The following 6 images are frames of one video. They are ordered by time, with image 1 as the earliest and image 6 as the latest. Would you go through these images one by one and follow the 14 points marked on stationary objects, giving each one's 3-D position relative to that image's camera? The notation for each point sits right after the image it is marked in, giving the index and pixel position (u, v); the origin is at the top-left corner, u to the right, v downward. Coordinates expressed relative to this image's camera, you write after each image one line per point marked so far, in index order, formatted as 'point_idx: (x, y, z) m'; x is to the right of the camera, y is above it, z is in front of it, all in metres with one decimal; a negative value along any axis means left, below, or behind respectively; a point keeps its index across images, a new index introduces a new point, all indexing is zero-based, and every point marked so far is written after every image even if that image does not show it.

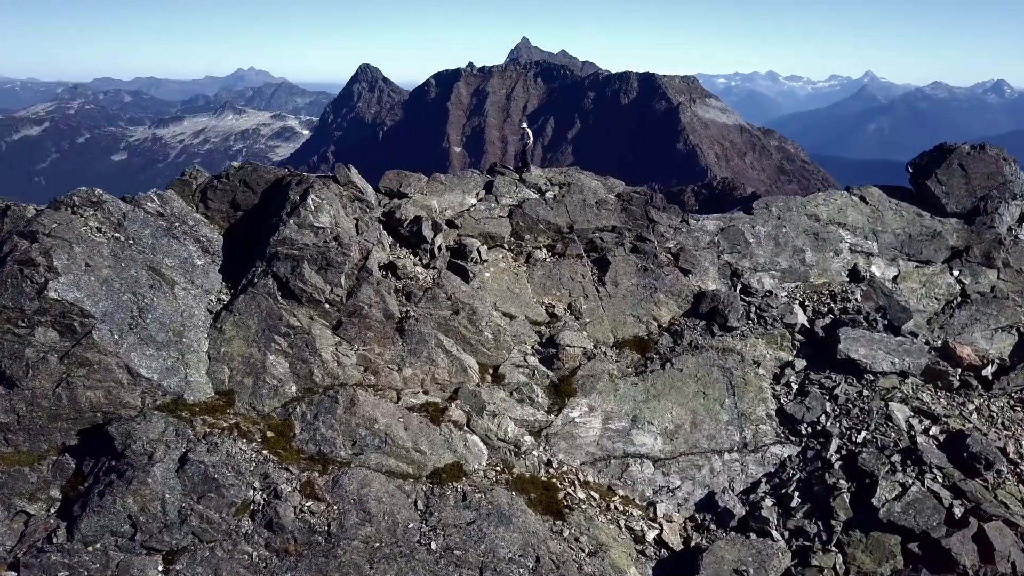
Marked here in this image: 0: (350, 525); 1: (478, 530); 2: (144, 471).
0: (-5.1, -7.5, +18.9) m
1: (-1.1, -8.0, +19.6) m
2: (-11.4, -5.7, +18.3) m
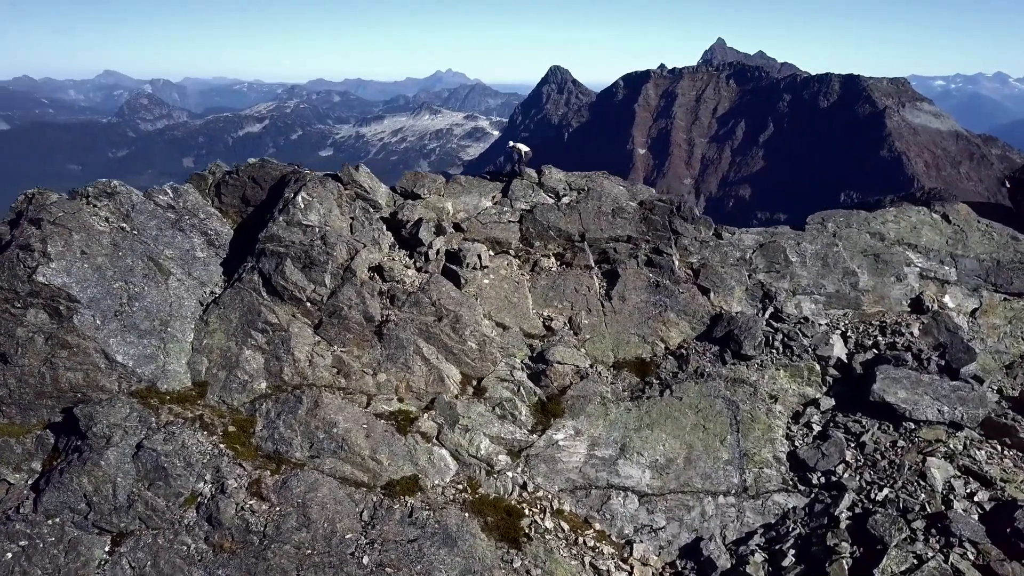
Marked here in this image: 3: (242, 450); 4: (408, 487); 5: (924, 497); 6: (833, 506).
0: (-6.9, -7.4, +18.3) m
1: (-2.9, -8.1, +18.3) m
2: (-13.1, -5.3, +18.8) m
3: (-9.1, -5.4, +19.9) m
4: (-3.5, -6.7, +19.9) m
5: (+12.9, -6.6, +18.6) m
6: (+10.2, -7.0, +18.9) m
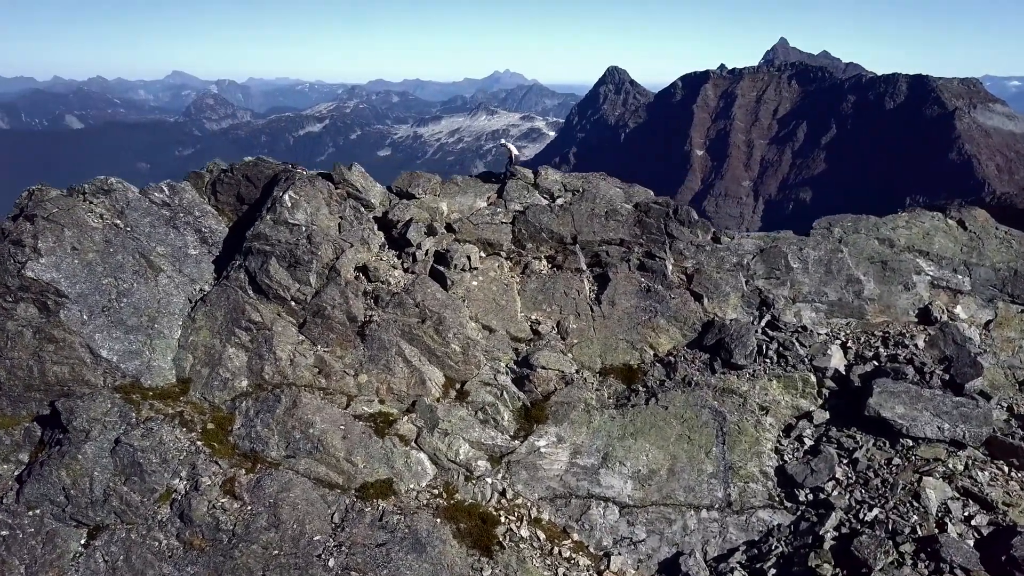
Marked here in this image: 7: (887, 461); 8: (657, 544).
0: (-7.9, -7.4, +18.3) m
1: (-3.8, -8.2, +18.1) m
2: (-14.0, -5.1, +19.1) m
3: (-9.9, -5.4, +20.0) m
4: (-4.3, -6.7, +19.7) m
5: (+12.0, -6.9, +17.6) m
6: (+9.3, -7.2, +18.0) m
7: (+12.2, -5.6, +19.3) m
8: (+4.8, -8.5, +19.8) m
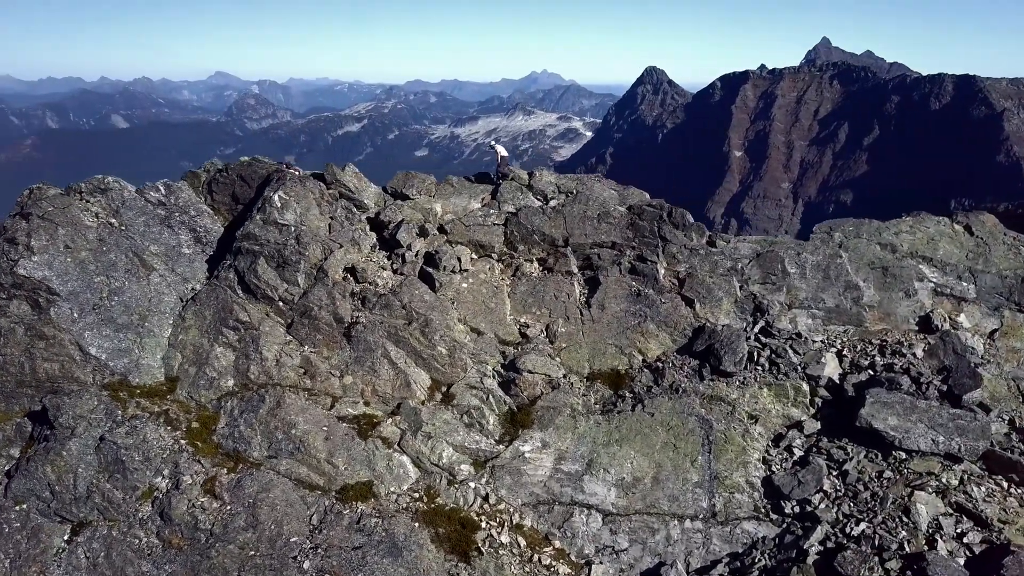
0: (-8.6, -7.4, +18.3) m
1: (-4.6, -8.2, +18.0) m
2: (-14.7, -5.1, +19.4) m
3: (-10.5, -5.4, +20.1) m
4: (-5.0, -6.8, +19.6) m
5: (+11.3, -7.1, +17.0) m
6: (+8.6, -7.4, +17.5) m
7: (+11.6, -5.9, +18.7) m
8: (+4.1, -8.7, +19.4) m
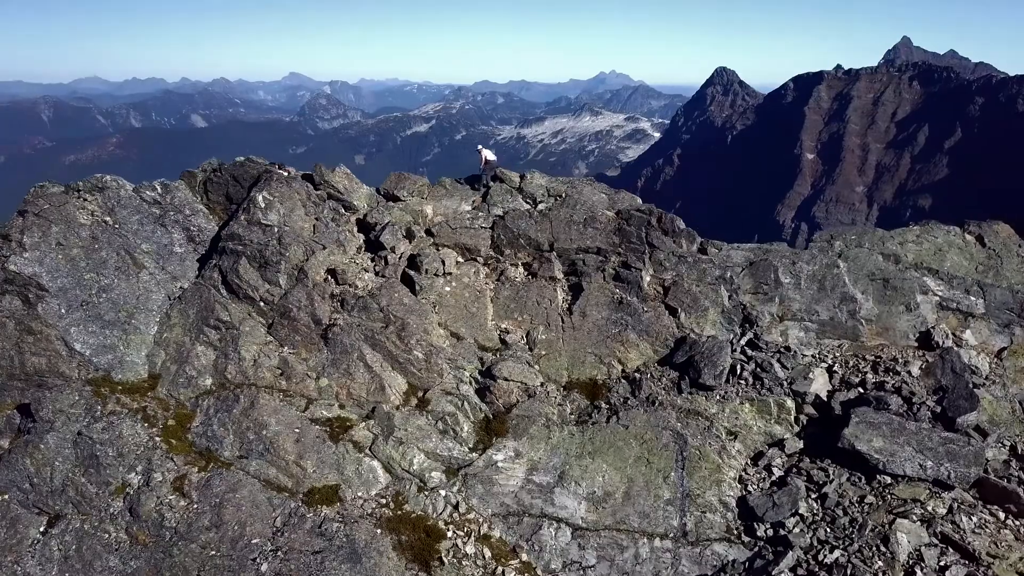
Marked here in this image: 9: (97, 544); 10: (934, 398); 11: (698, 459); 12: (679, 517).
0: (-9.8, -7.5, +18.5) m
1: (-5.8, -8.3, +17.9) m
2: (-15.7, -5.0, +19.9) m
3: (-11.6, -5.4, +20.4) m
4: (-6.1, -6.9, +19.6) m
5: (+9.9, -7.5, +16.0) m
6: (+7.3, -7.8, +16.7) m
7: (+10.4, -6.3, +17.7) m
8: (+2.9, -9.0, +18.8) m
9: (-13.1, -8.0, +18.6) m
10: (+13.7, -3.5, +19.3) m
11: (+6.2, -5.6, +19.3) m
12: (+5.3, -7.3, +18.7) m
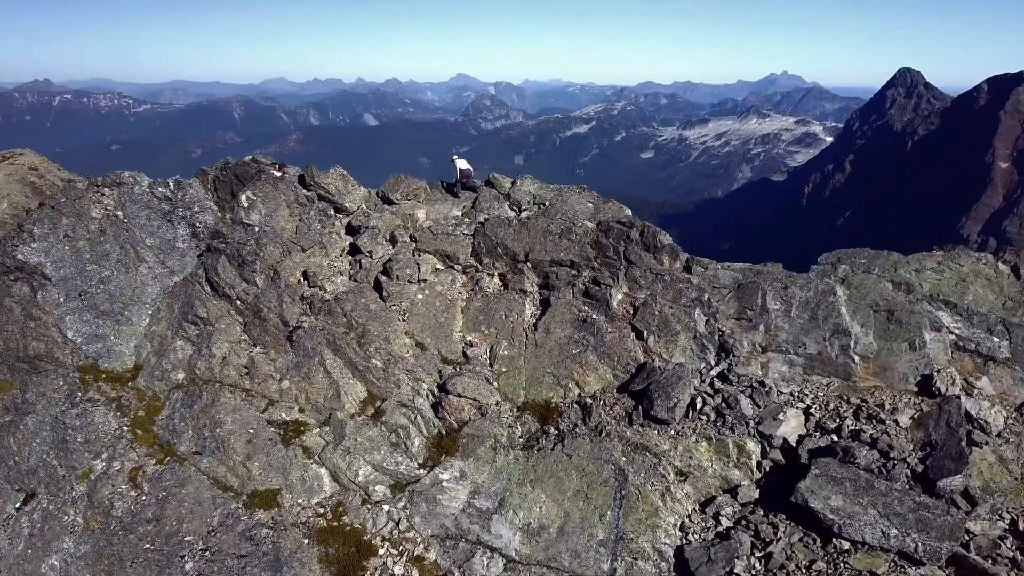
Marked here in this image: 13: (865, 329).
0: (-12.0, -7.5, +19.3) m
1: (-8.2, -8.6, +18.2) m
2: (-17.6, -4.8, +21.5) m
3: (-13.5, -5.3, +21.4) m
4: (-8.2, -7.1, +19.8) m
5: (+7.1, -8.5, +14.1) m
6: (+4.6, -8.6, +15.1) m
7: (+7.8, -7.3, +15.7) m
8: (+0.5, -9.6, +17.9) m
9: (-15.3, -7.9, +19.9) m
10: (+11.5, -4.7, +16.7) m
11: (+3.9, -6.4, +17.9) m
12: (+2.9, -8.0, +17.4) m
13: (+11.9, -1.4, +20.0) m
